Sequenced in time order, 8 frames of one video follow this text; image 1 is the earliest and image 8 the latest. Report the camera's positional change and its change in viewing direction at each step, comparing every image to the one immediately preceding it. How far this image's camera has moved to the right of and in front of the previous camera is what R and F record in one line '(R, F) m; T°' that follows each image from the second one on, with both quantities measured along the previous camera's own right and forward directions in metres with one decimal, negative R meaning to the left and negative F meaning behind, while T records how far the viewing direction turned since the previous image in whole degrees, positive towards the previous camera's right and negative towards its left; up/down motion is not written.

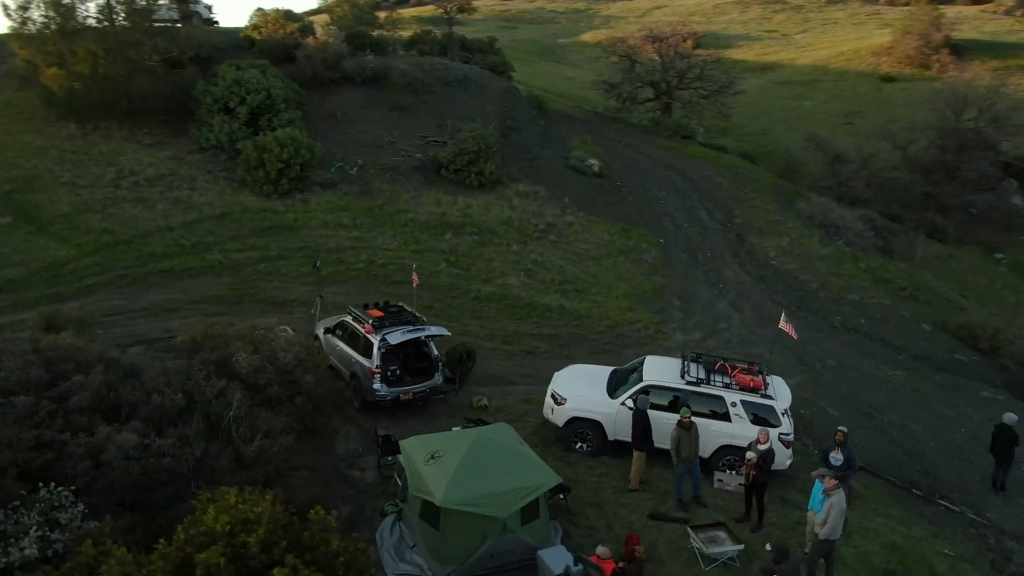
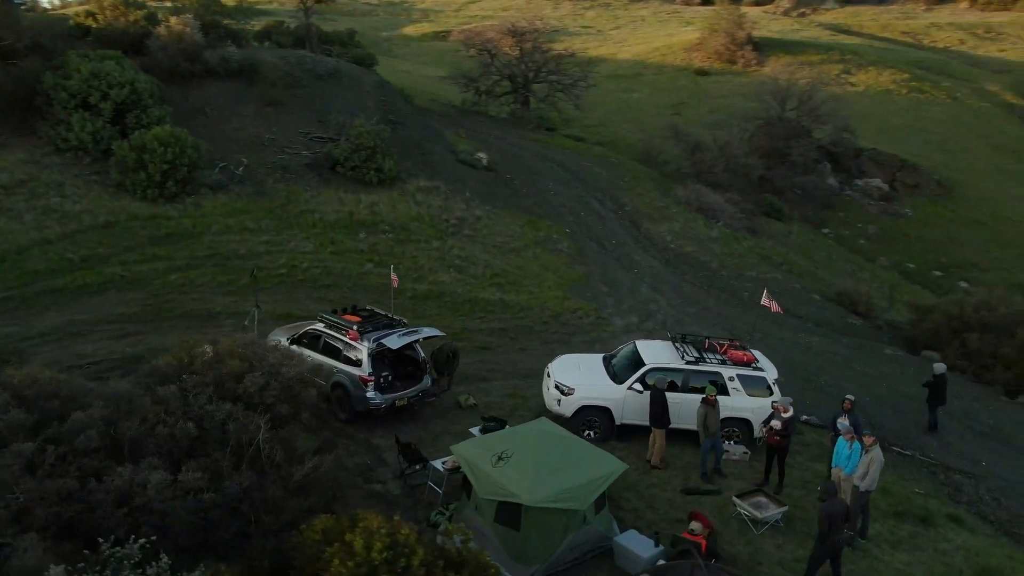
(-2.9, +0.4) m; +14°
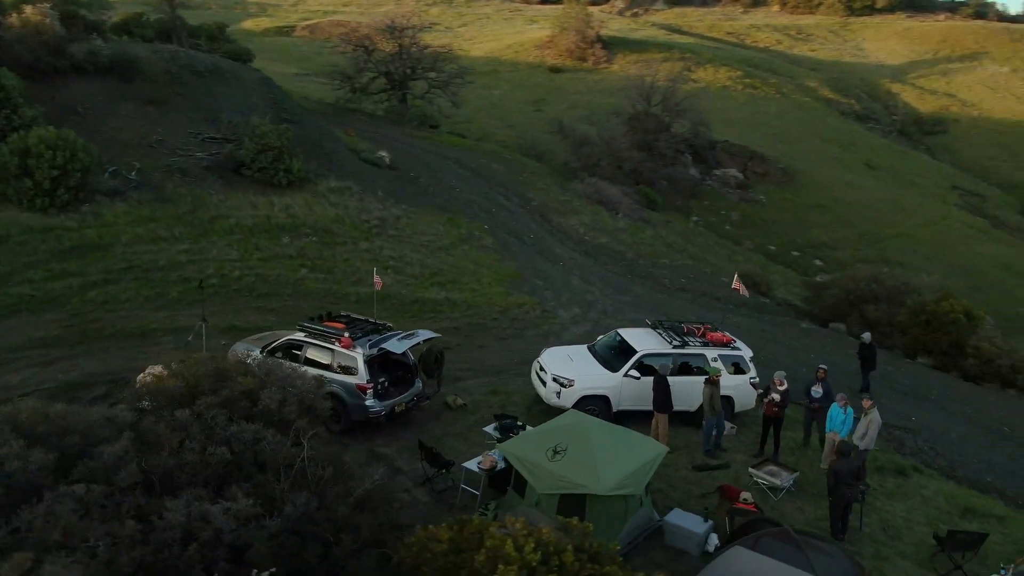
(-2.4, +0.2) m; +12°
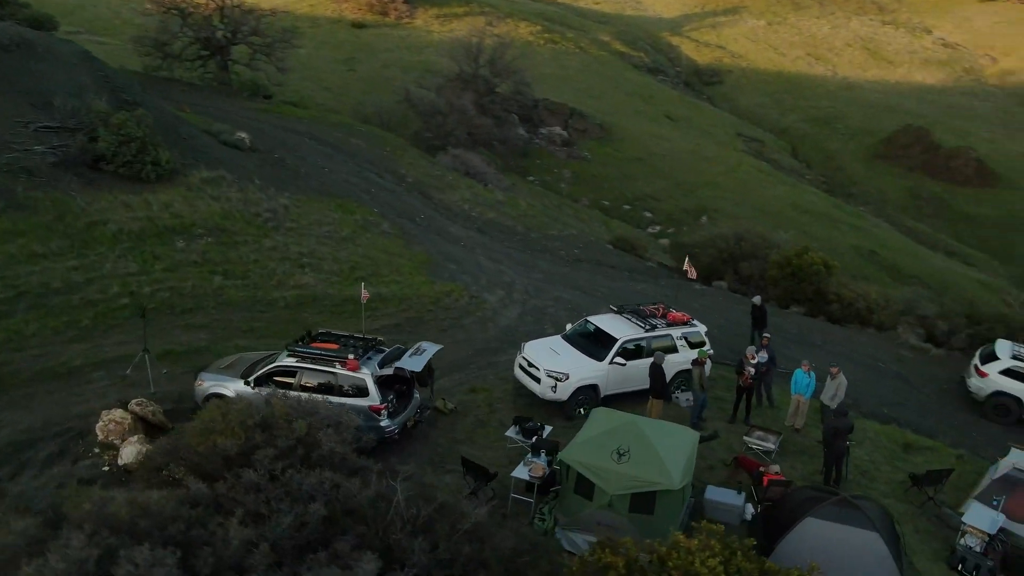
(-3.3, +0.2) m; +15°
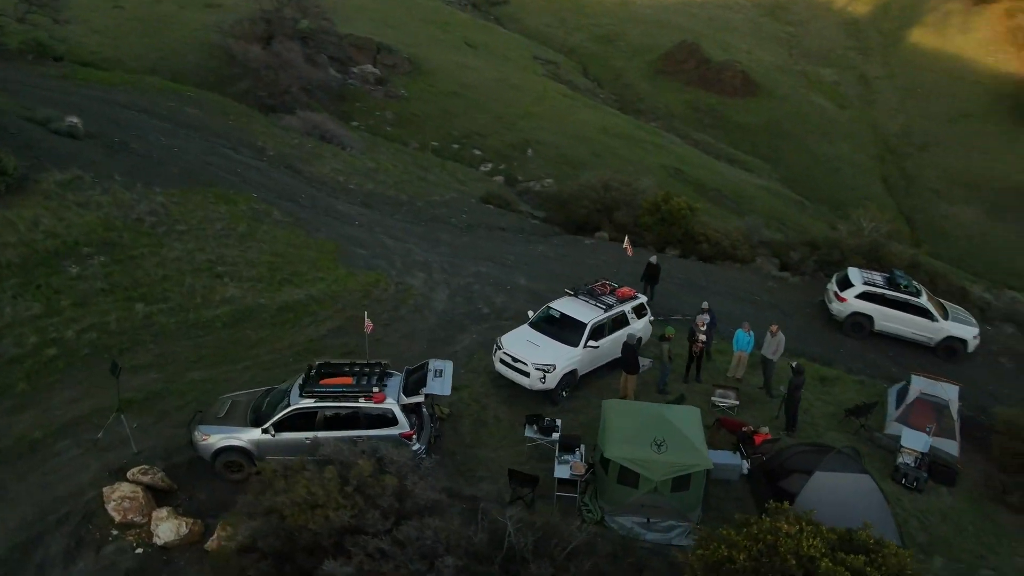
(-3.5, -0.1) m; +16°
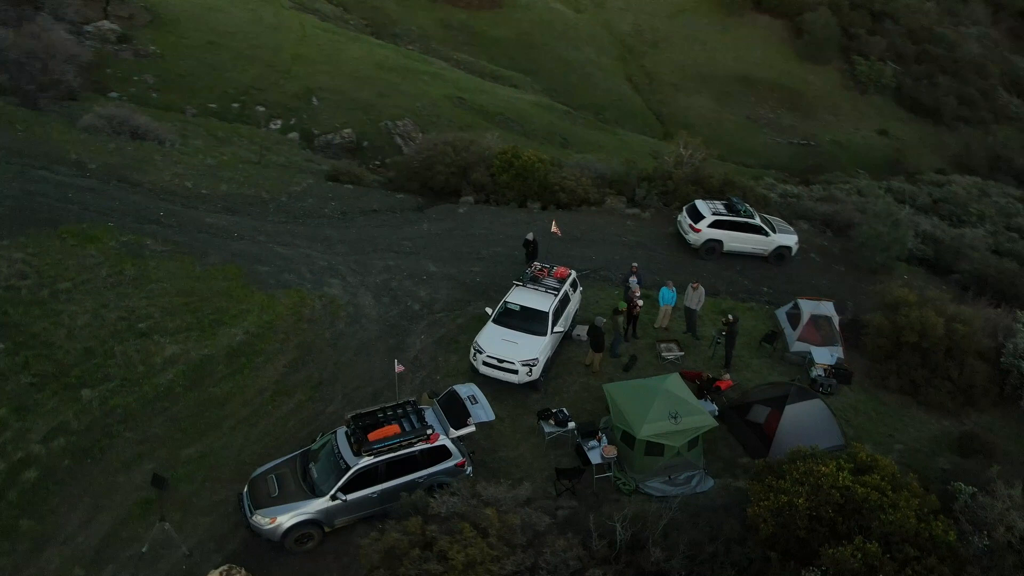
(-4.3, -0.2) m; +18°
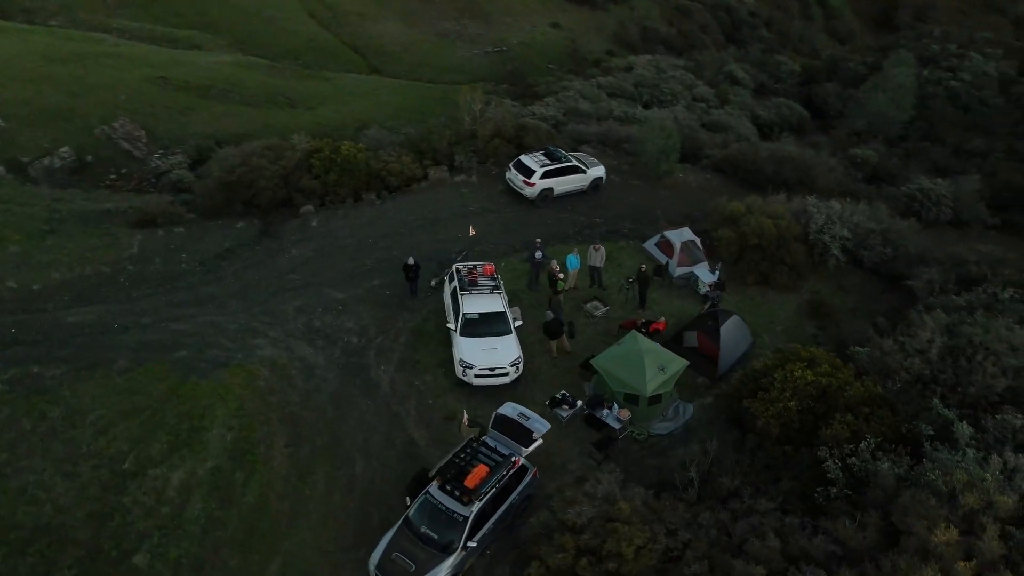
(-5.7, -0.2) m; +22°
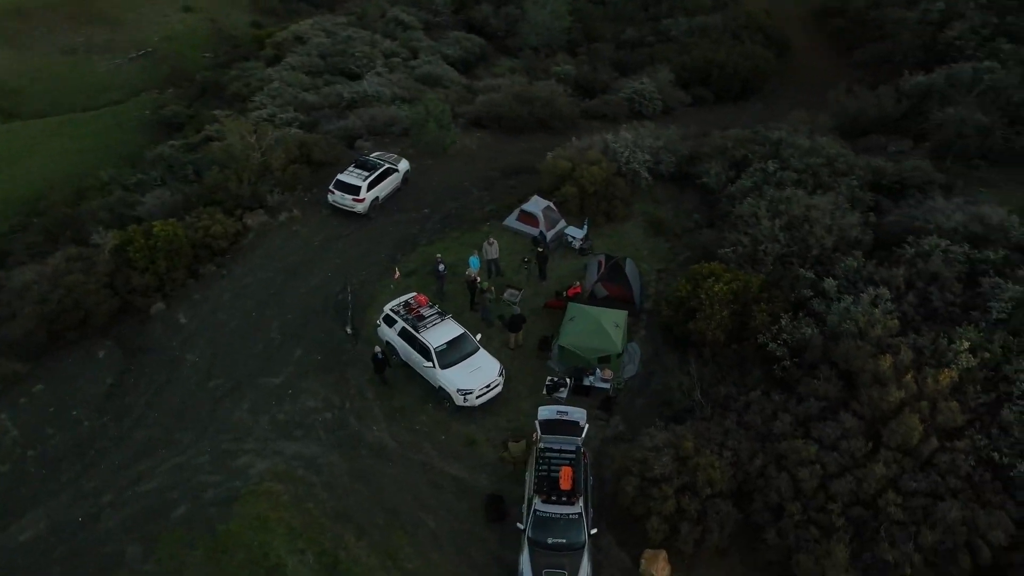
(-6.4, -0.2) m; +23°
